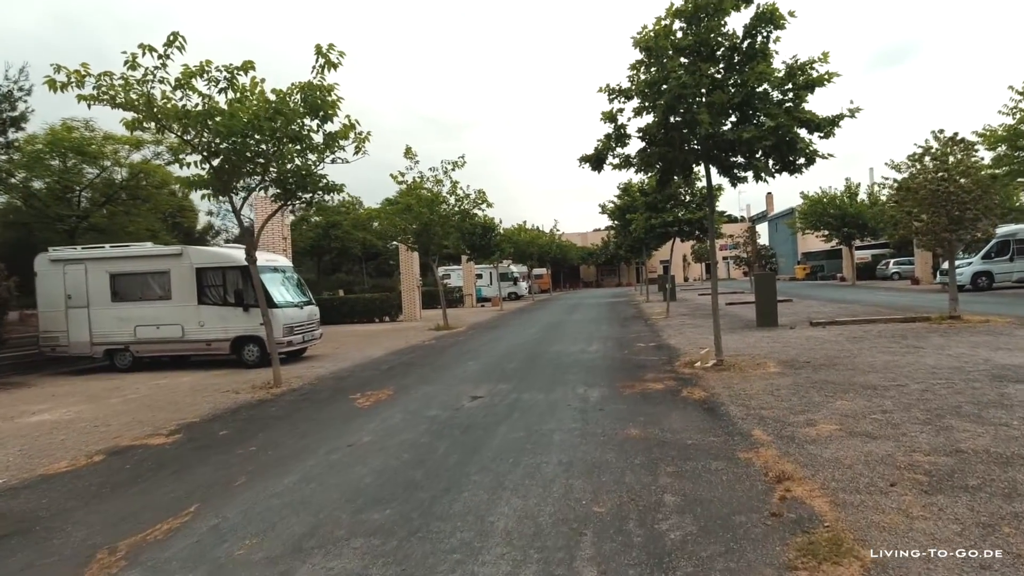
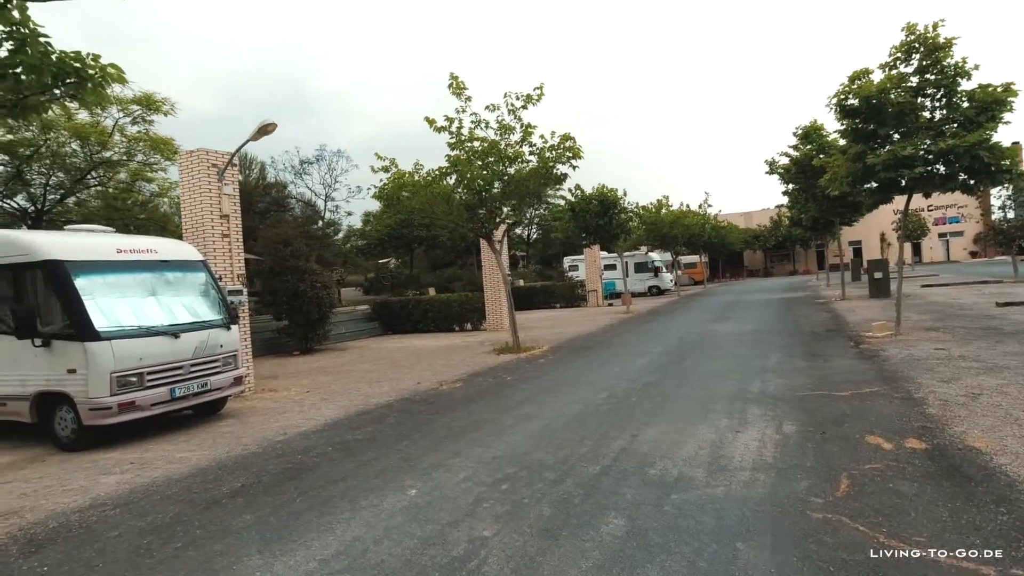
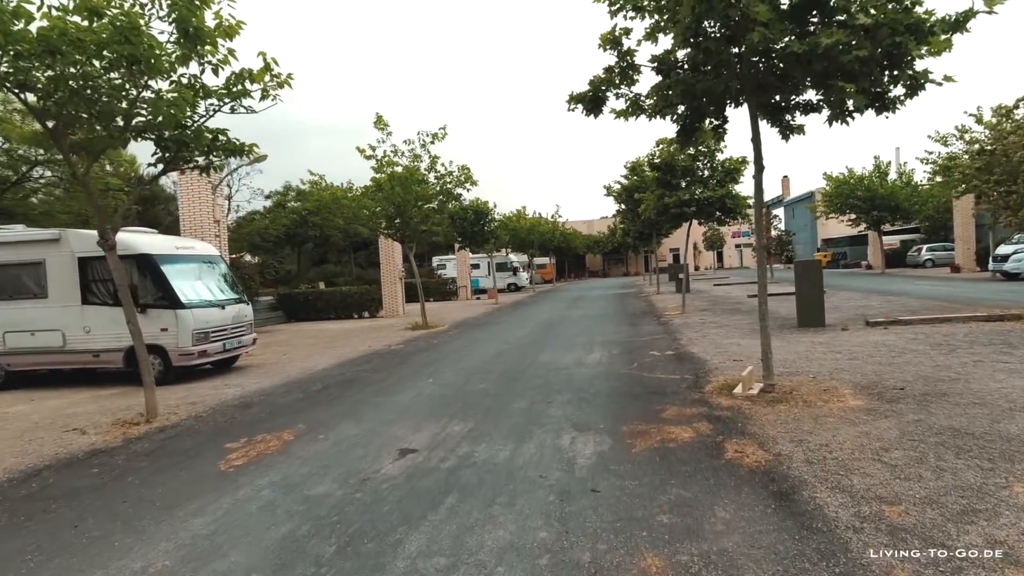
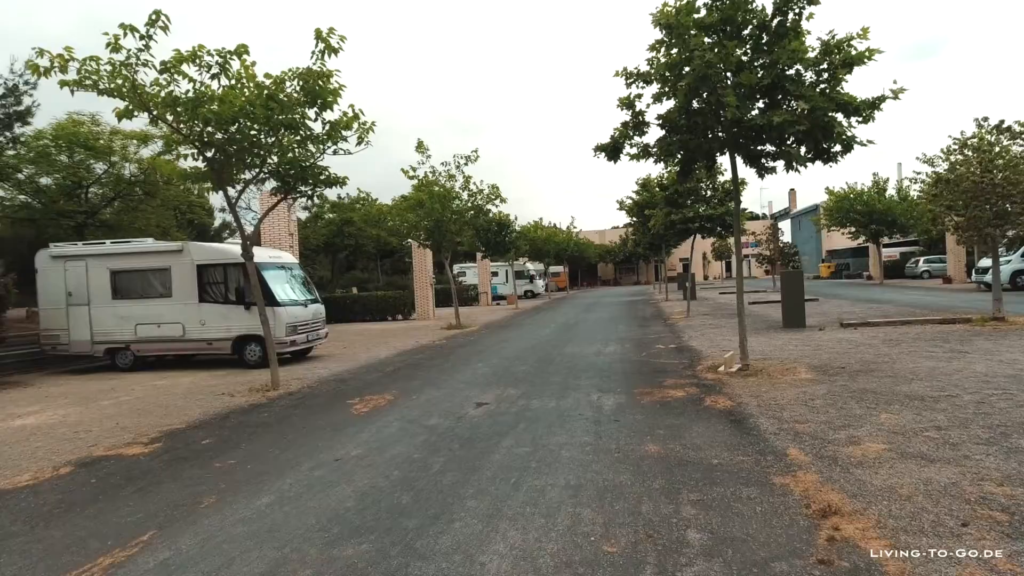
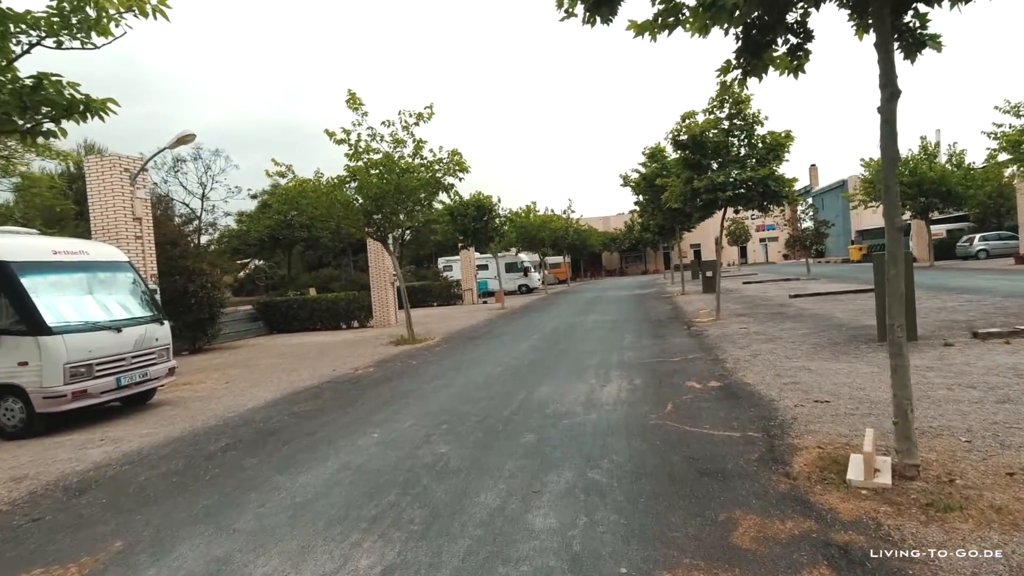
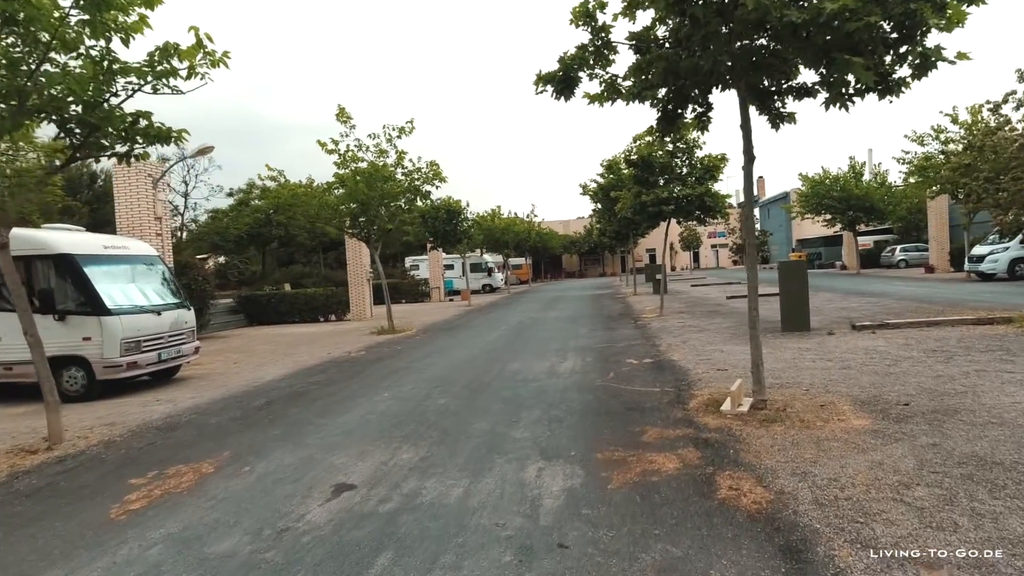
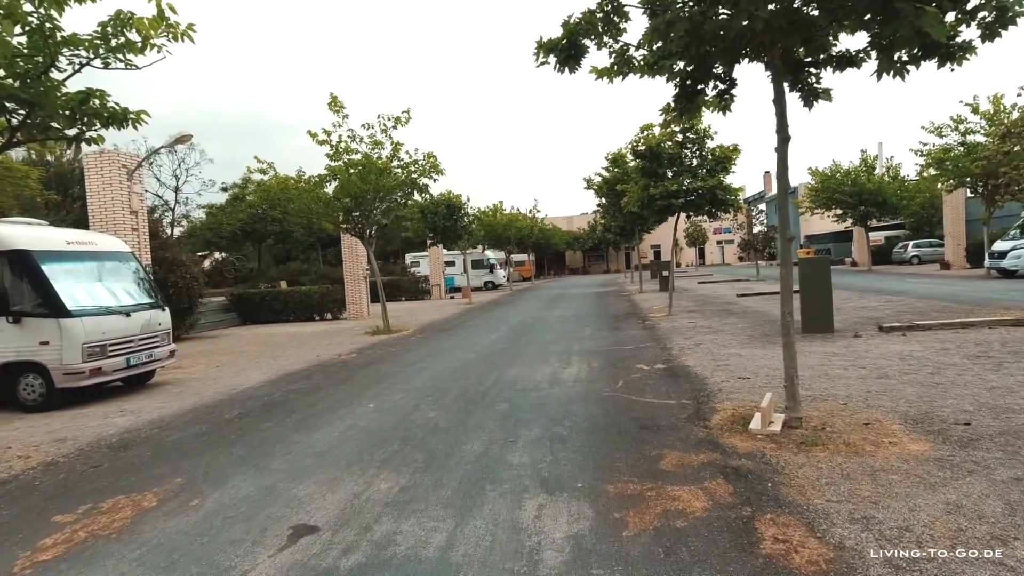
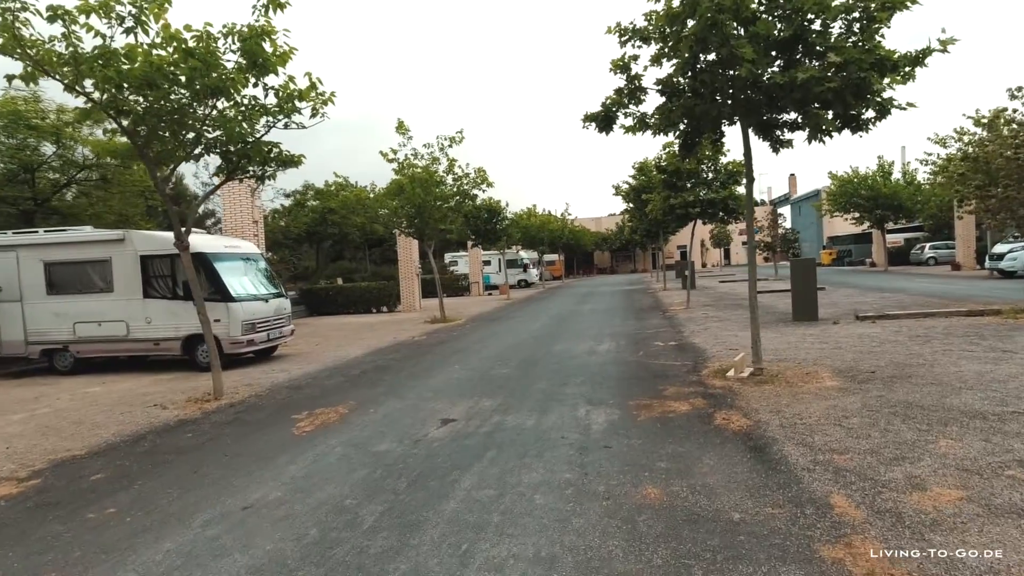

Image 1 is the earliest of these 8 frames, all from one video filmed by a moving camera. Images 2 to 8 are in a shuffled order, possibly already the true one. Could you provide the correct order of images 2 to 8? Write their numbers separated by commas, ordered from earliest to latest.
4, 8, 3, 6, 7, 5, 2
